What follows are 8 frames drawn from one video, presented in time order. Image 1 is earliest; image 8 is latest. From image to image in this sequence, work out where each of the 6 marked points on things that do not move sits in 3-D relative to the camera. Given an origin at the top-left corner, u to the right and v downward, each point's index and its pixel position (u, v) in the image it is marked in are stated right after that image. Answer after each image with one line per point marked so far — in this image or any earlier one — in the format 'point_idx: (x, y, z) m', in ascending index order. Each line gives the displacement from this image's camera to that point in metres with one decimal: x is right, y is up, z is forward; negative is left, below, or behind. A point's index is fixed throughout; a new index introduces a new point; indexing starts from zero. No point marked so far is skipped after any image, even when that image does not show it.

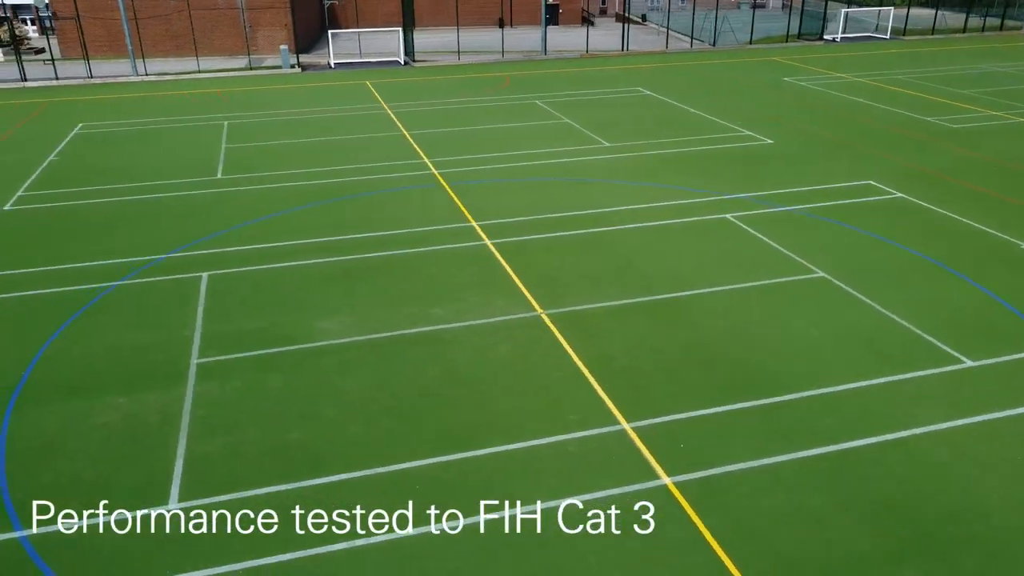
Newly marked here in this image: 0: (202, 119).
0: (-7.4, +4.0, +19.3) m
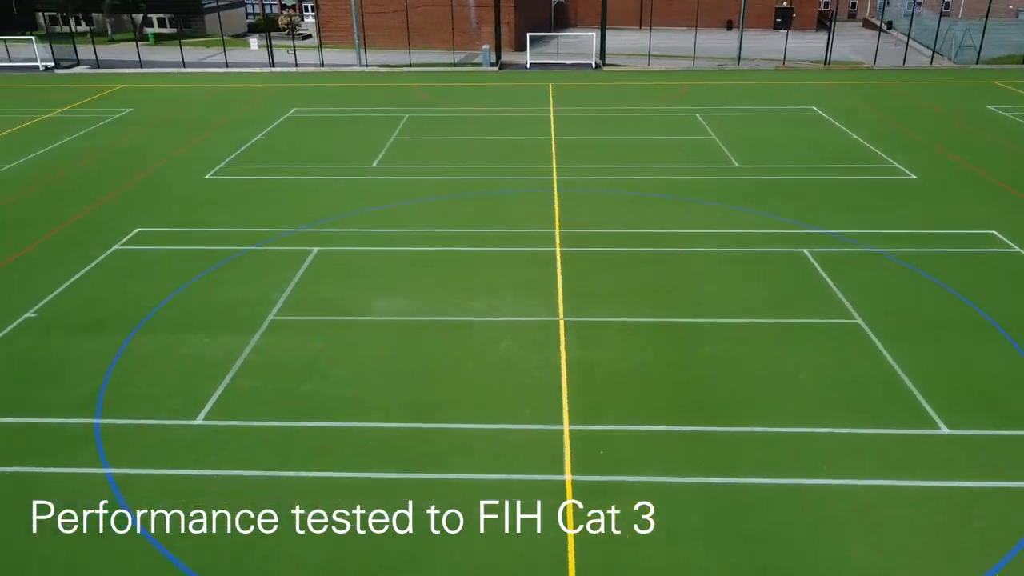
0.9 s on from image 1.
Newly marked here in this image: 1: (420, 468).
0: (-3.3, +4.8, +22.0) m
1: (-1.3, -1.7, +8.0) m
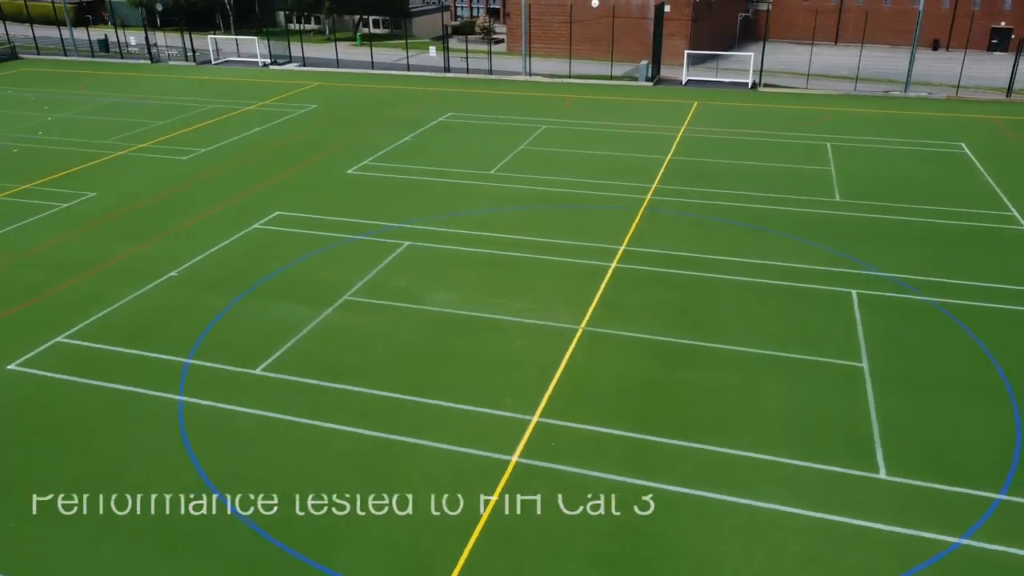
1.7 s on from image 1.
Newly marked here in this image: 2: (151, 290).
0: (+0.6, +4.9, +23.8) m
1: (-1.6, -1.7, +9.7) m
2: (-6.1, 0.0, +13.3) m
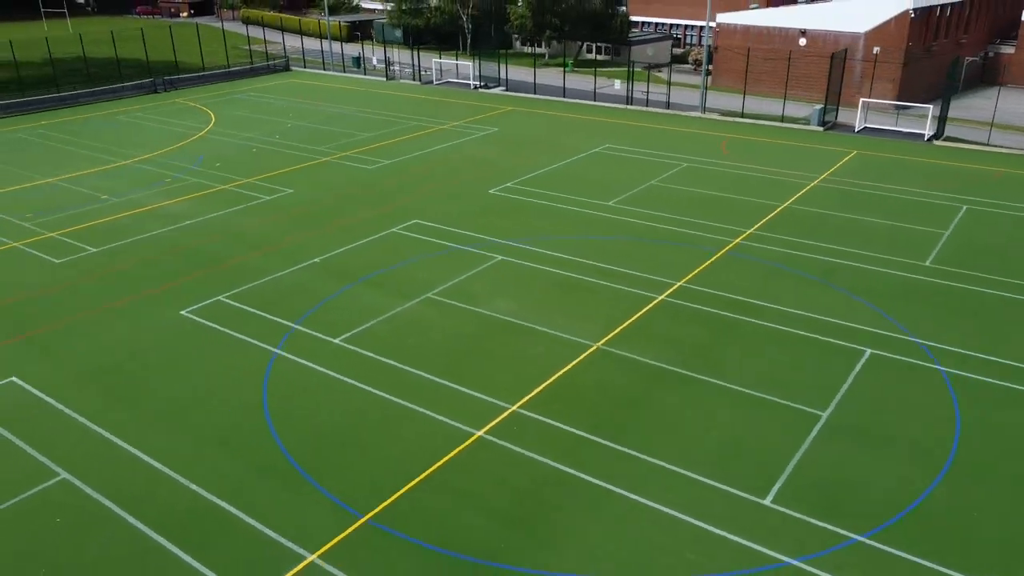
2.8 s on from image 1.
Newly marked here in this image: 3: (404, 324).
0: (+5.2, +4.1, +25.5) m
1: (-1.7, -1.7, +12.7) m
2: (-4.8, +0.5, +17.4) m
3: (-2.0, -0.6, +14.8) m
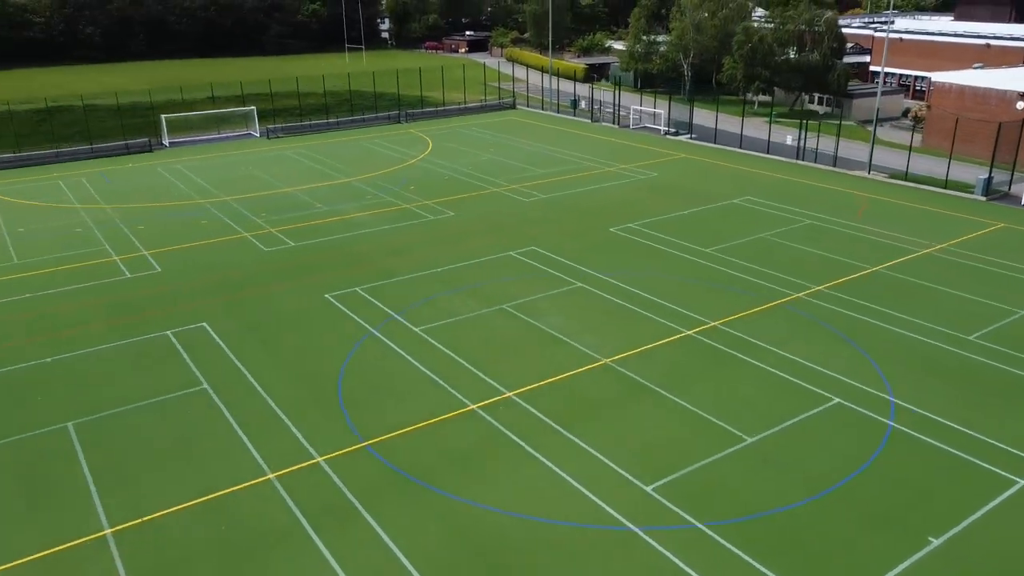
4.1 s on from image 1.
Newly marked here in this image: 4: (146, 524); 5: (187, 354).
0: (+9.8, +2.4, +26.9) m
1: (-1.5, -1.8, +16.8) m
2: (-2.6, +0.4, +22.3) m
3: (-1.0, -0.8, +19.0) m
4: (-5.8, -3.7, +12.4) m
5: (-7.2, -1.4, +17.6) m
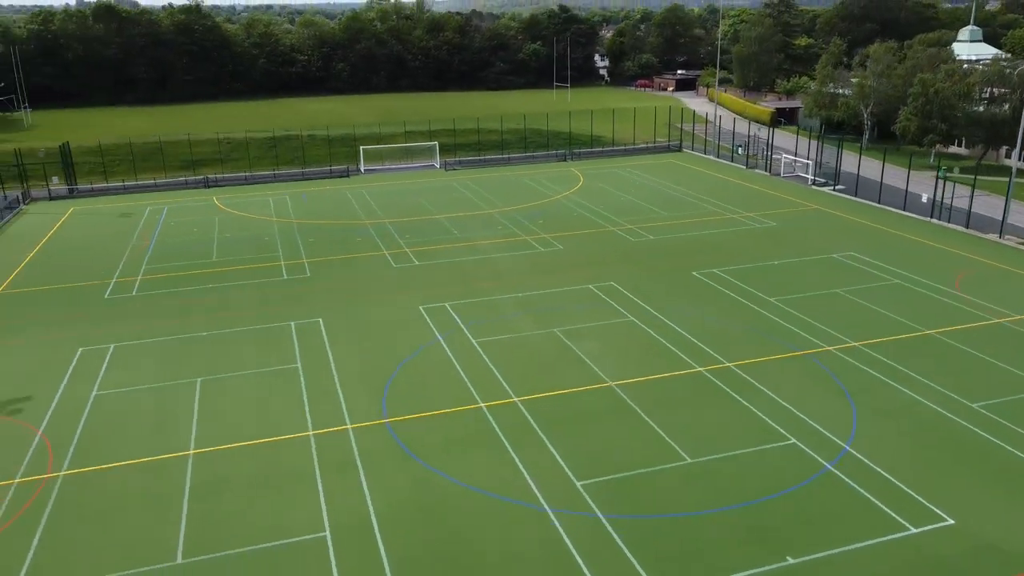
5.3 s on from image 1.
0: (+13.0, +0.5, +27.2) m
1: (-0.9, -2.3, +20.5) m
2: (-0.3, -0.2, +26.1) m
3: (+0.2, -1.5, +22.5) m
4: (-6.4, -3.6, +17.4) m
5: (-6.2, -1.5, +22.9) m
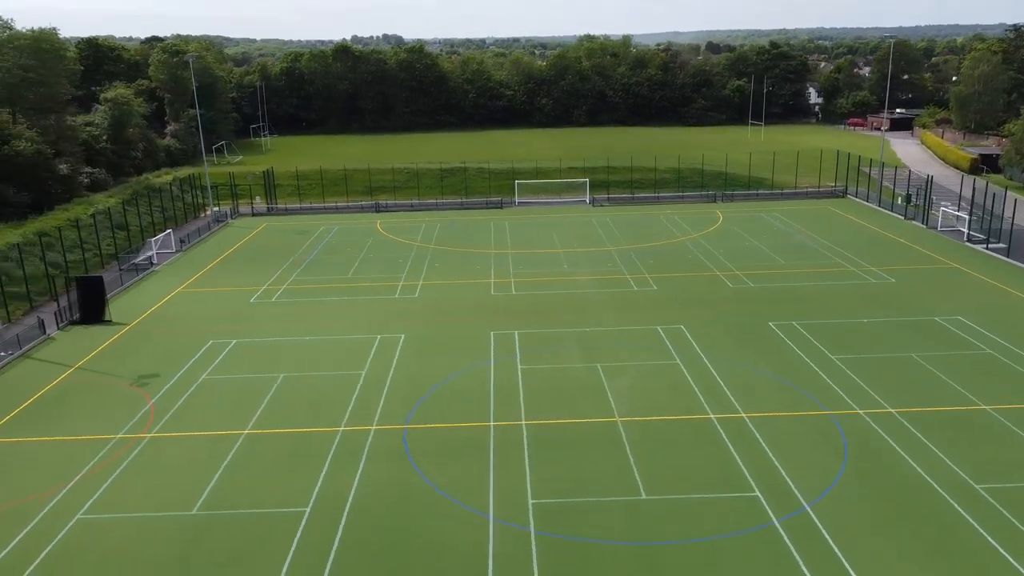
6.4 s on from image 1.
0: (+15.2, -1.8, +25.3) m
1: (-0.2, -3.2, +22.7) m
2: (+2.1, -1.4, +28.0) m
3: (+1.5, -2.5, +24.3) m
4: (-6.4, -3.9, +21.2) m
5: (-4.5, -2.0, +26.4) m
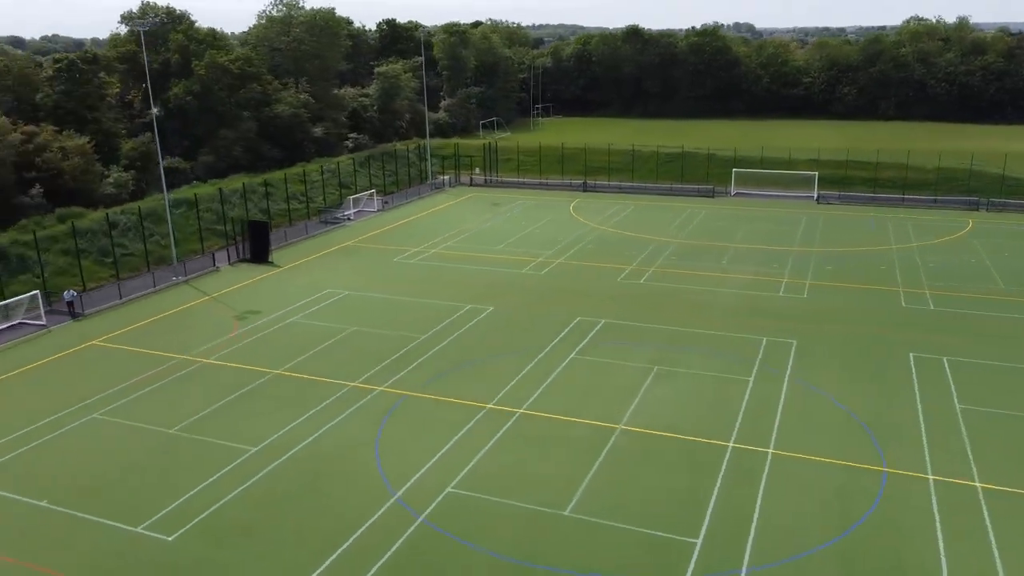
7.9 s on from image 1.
0: (+15.8, -3.1, +17.5) m
1: (+0.5, -2.6, +21.1) m
2: (+4.8, -1.2, +25.0) m
3: (+2.7, -2.2, +21.9) m
4: (-5.9, -2.5, +22.1) m
5: (-1.9, -1.0, +26.1) m
